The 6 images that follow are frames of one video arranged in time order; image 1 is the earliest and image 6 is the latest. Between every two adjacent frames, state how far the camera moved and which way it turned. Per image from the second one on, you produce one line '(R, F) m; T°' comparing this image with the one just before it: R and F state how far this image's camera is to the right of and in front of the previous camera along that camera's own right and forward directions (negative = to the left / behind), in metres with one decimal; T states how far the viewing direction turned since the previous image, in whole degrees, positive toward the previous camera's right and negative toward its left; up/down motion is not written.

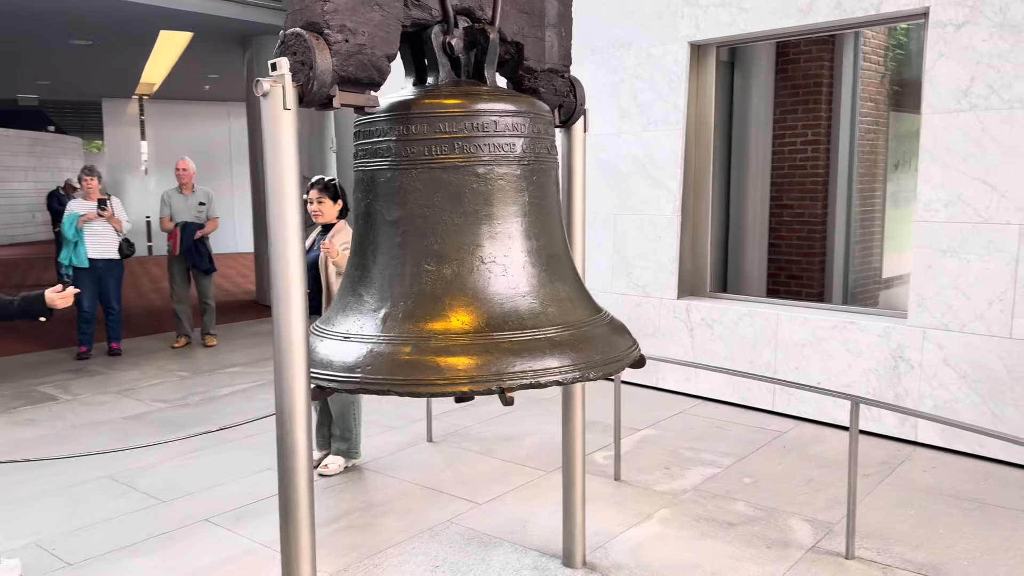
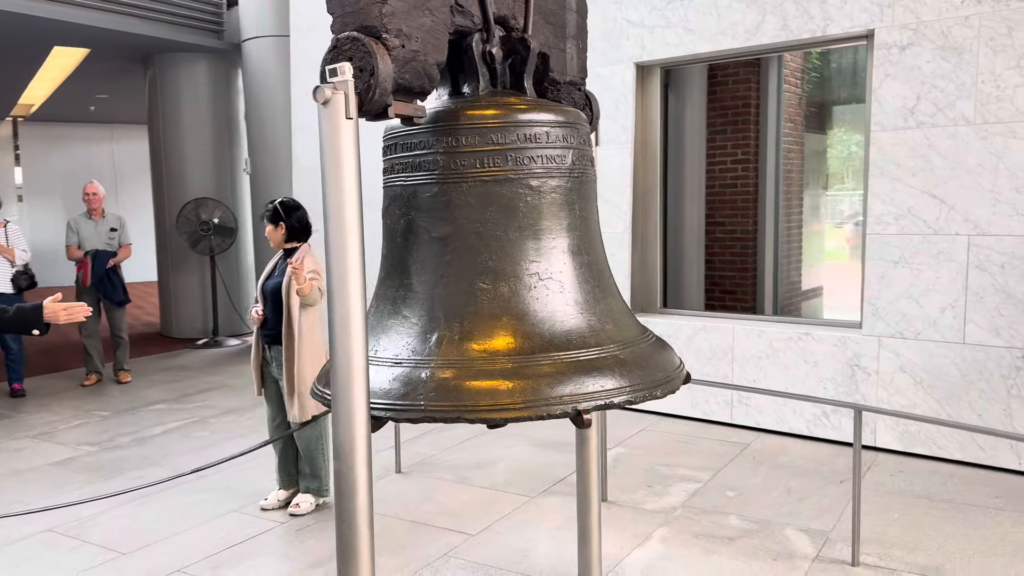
(-0.5, +0.1) m; +8°
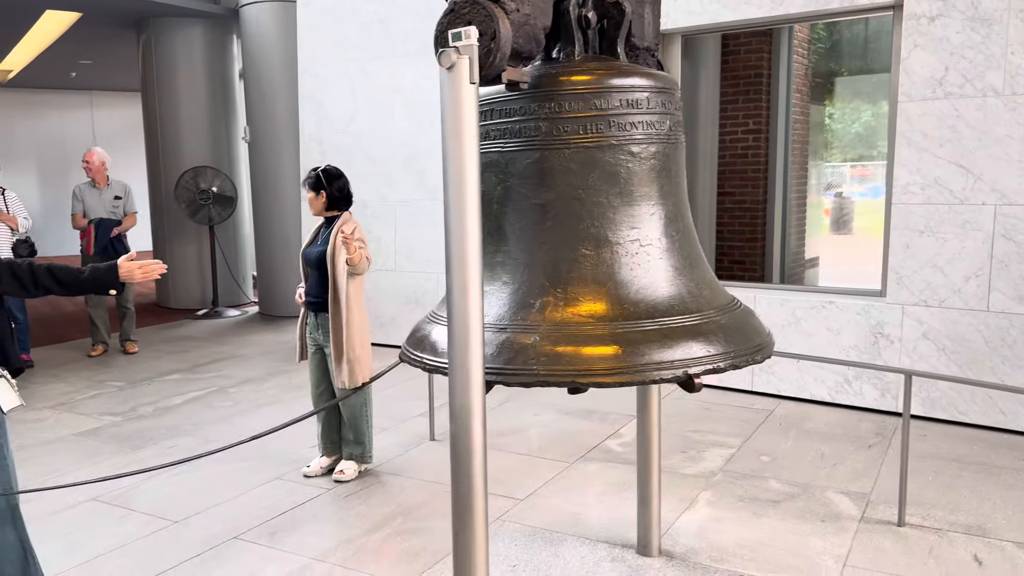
(-0.4, 0.0) m; +2°
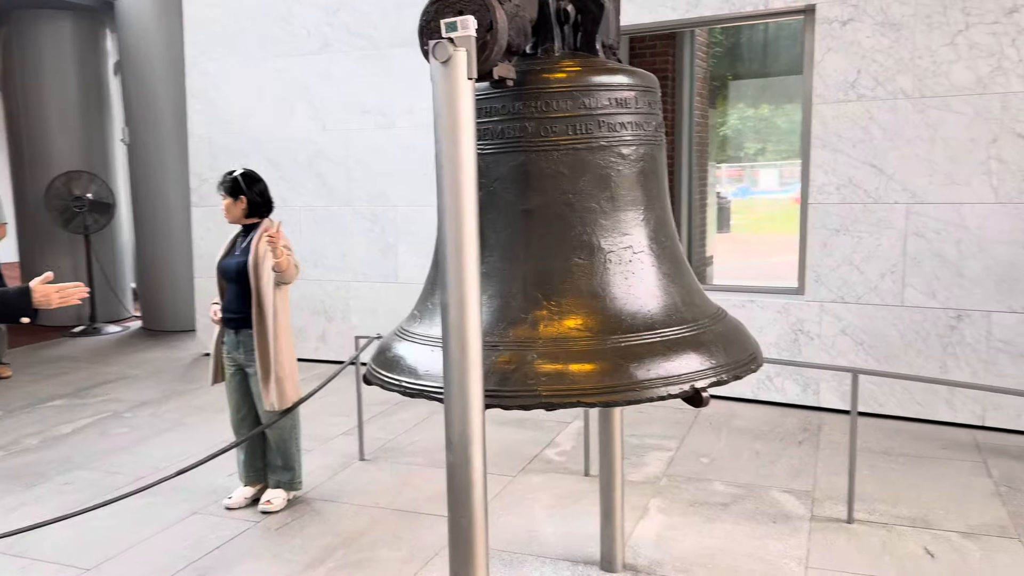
(-0.3, +0.2) m; +8°
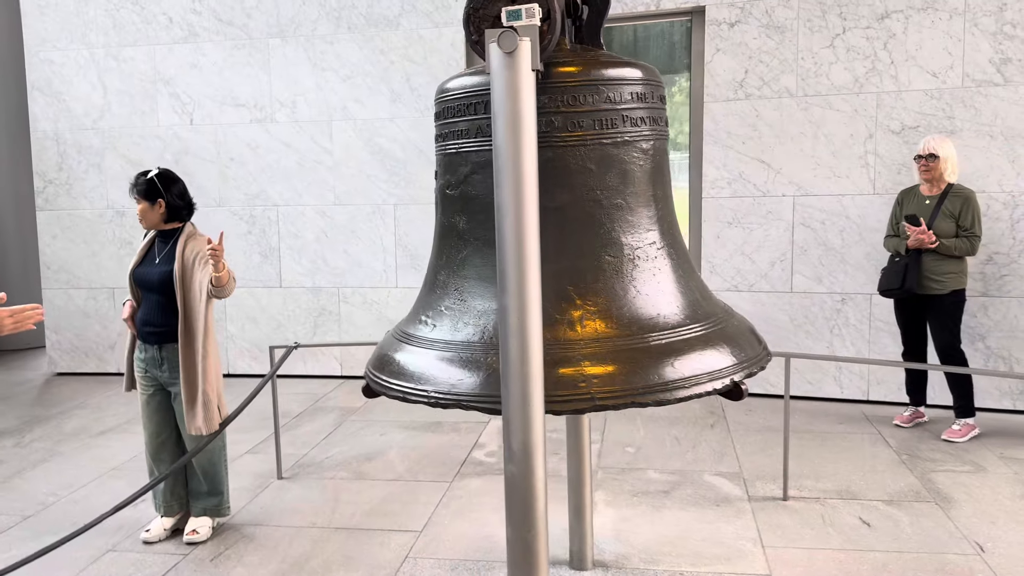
(-0.5, +0.1) m; +12°
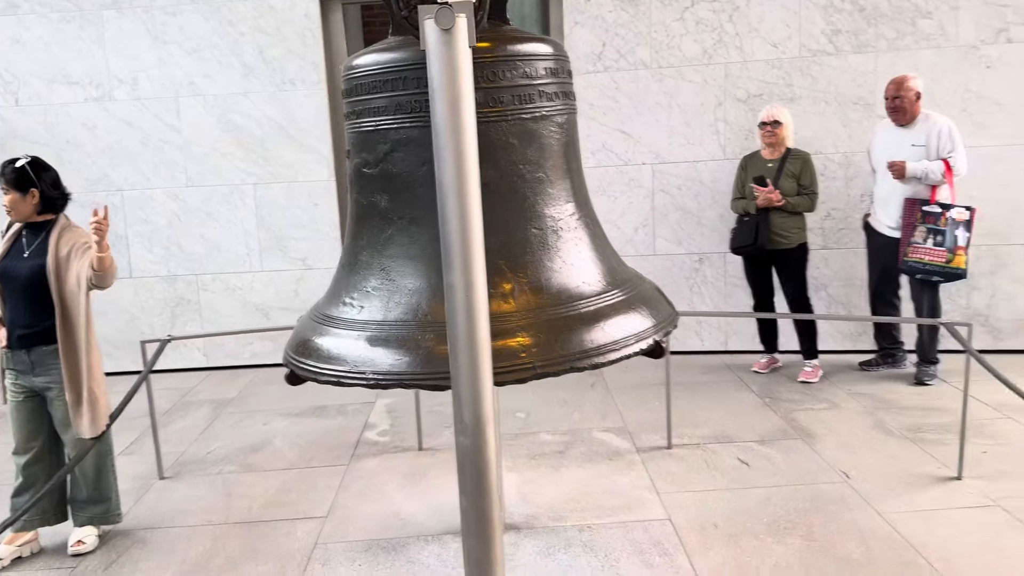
(-0.2, 0.0) m; +11°
